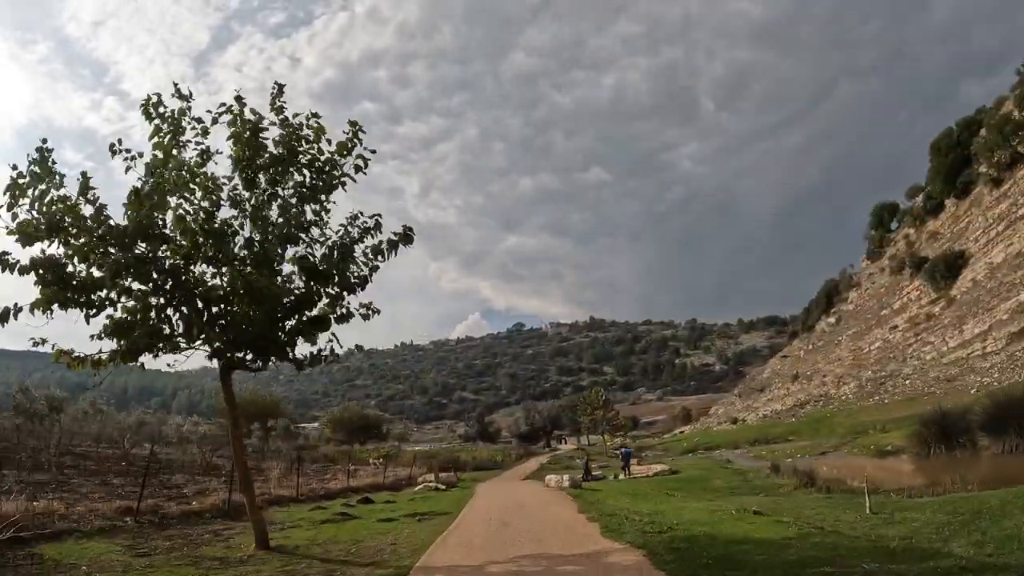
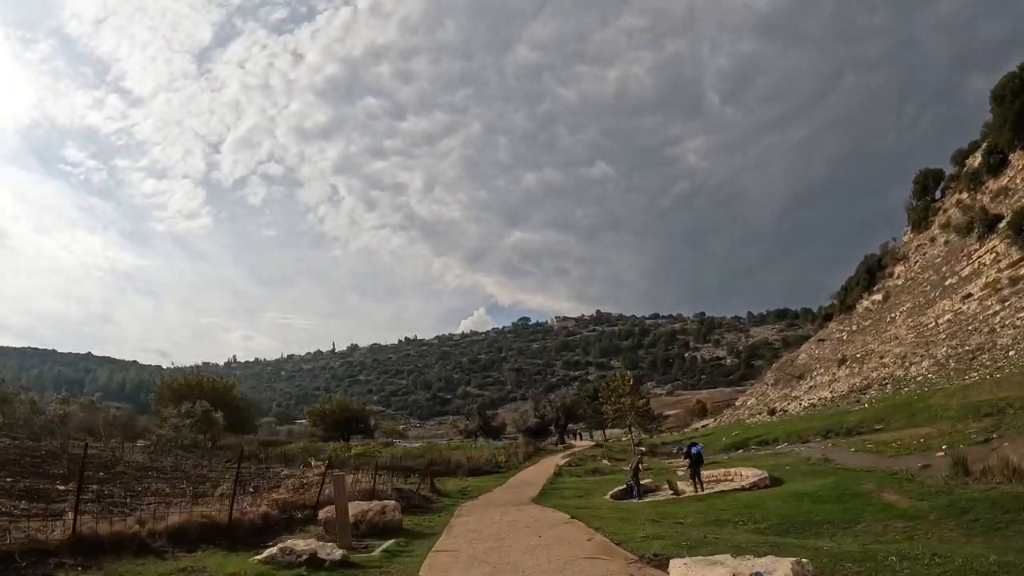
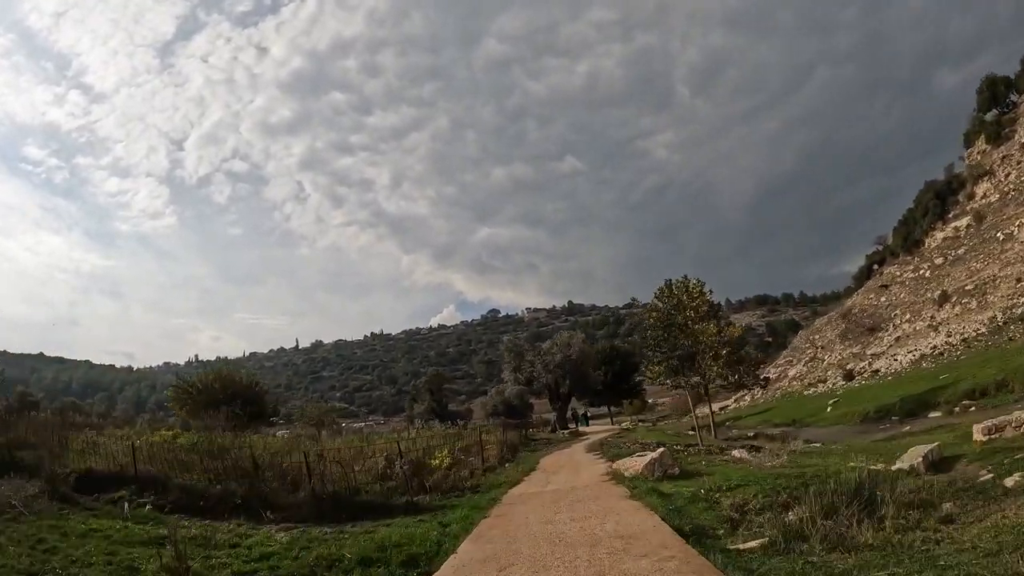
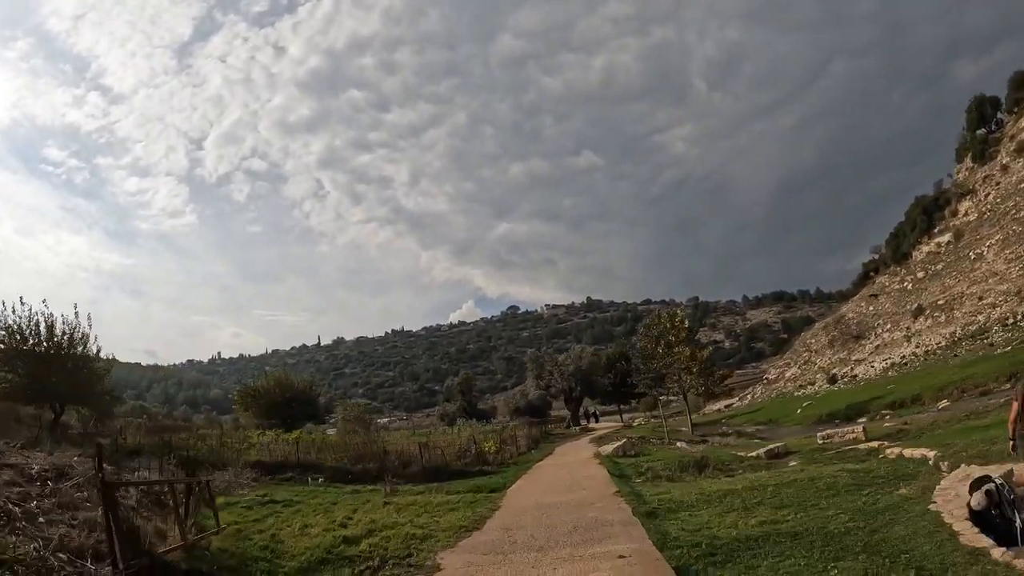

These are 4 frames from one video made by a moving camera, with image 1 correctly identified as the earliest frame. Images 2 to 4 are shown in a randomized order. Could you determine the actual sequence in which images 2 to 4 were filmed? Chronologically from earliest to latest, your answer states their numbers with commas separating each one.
2, 4, 3
